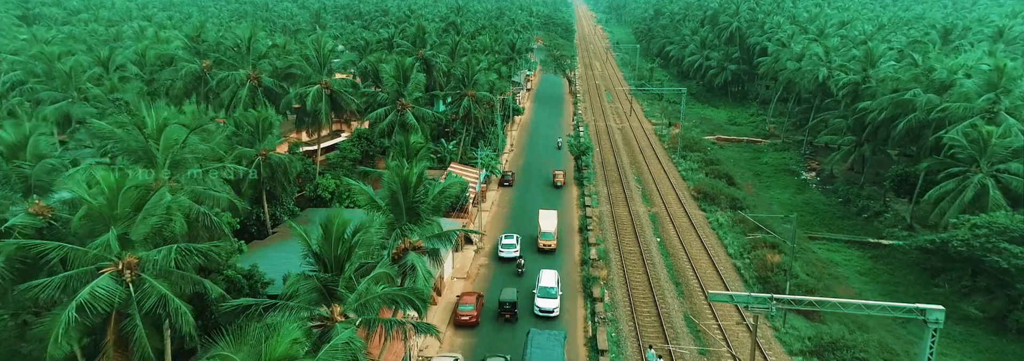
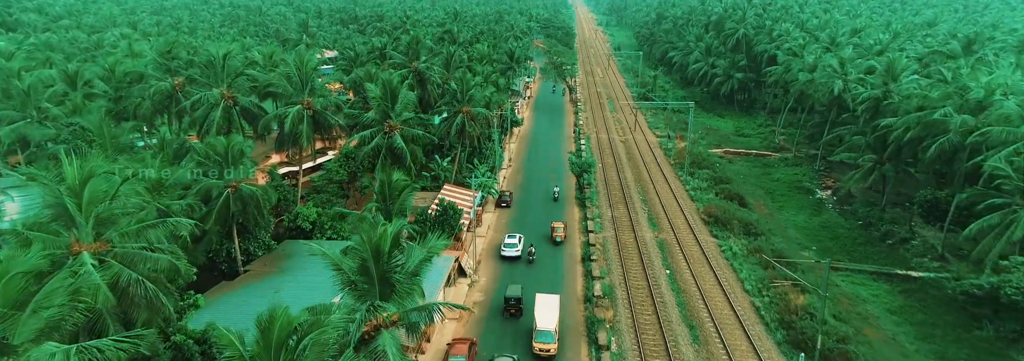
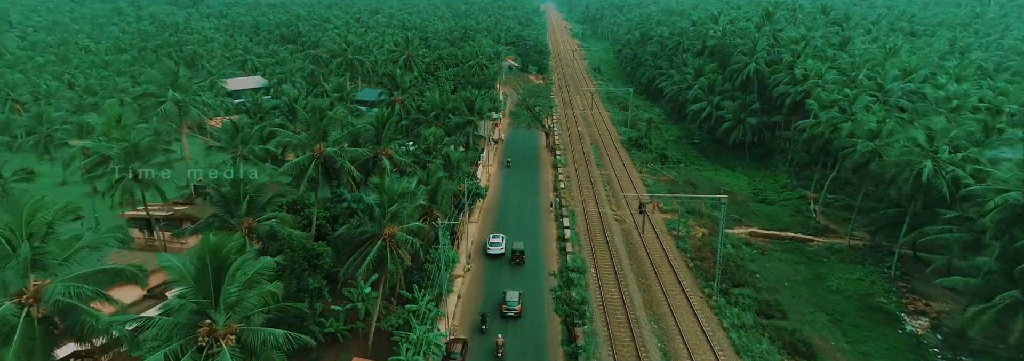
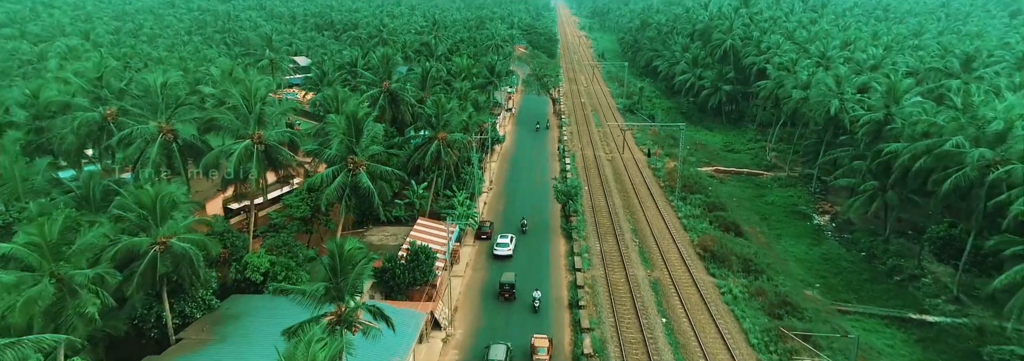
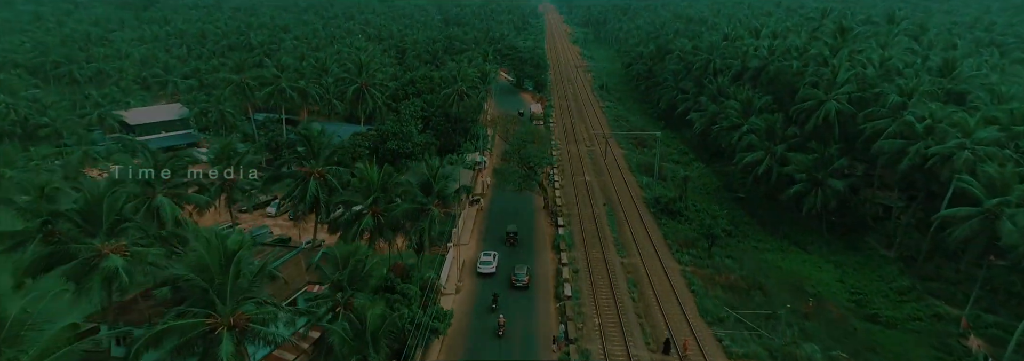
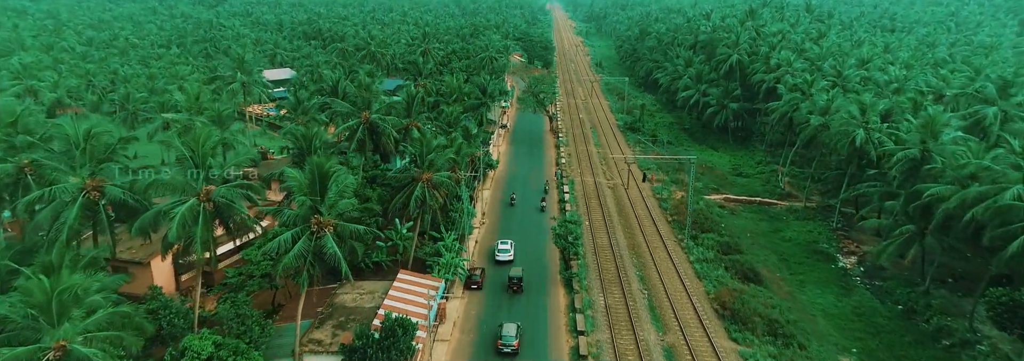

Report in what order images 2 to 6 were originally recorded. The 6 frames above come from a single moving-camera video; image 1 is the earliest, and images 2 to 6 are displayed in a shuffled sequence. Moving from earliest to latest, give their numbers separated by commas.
2, 4, 6, 3, 5
